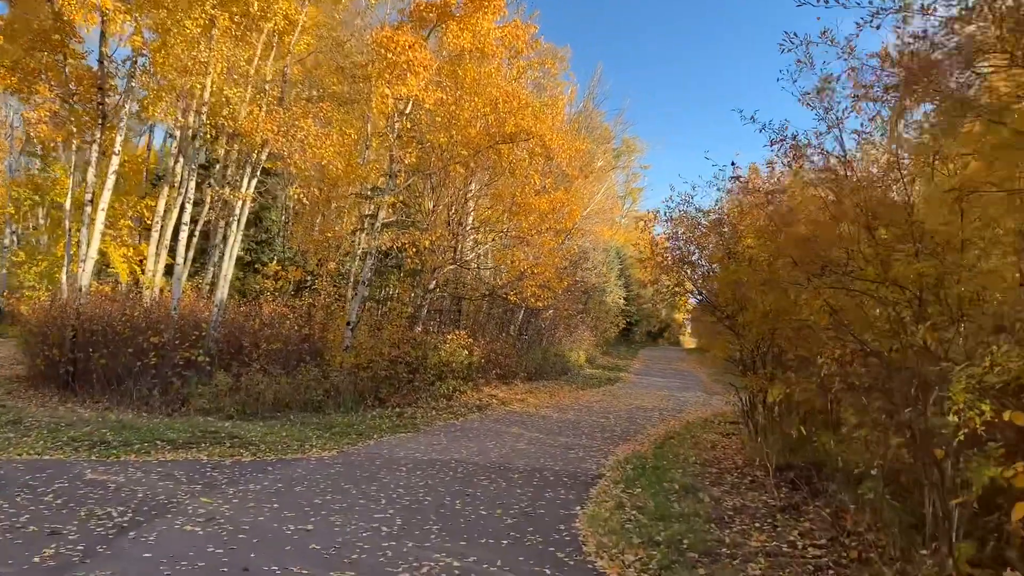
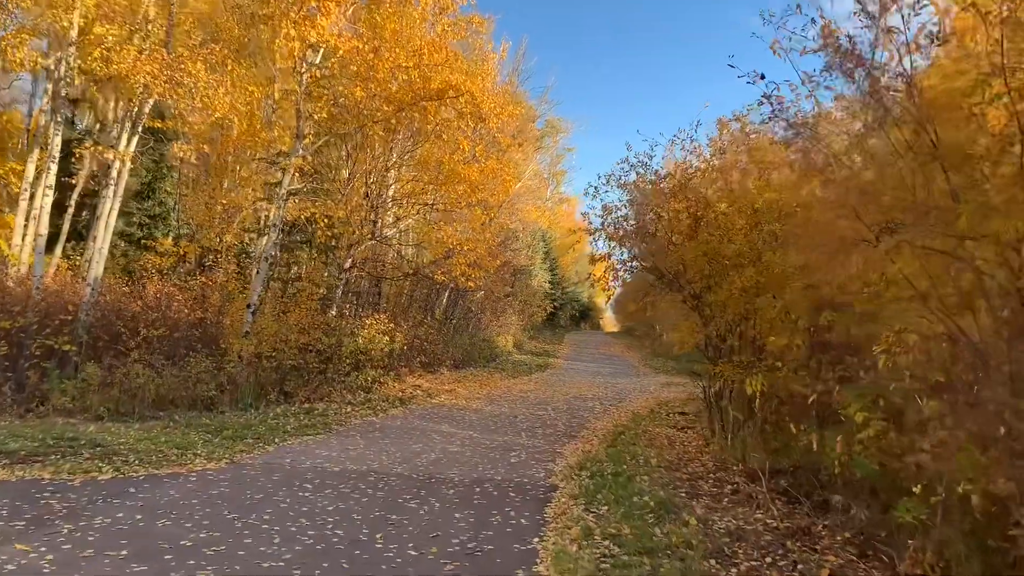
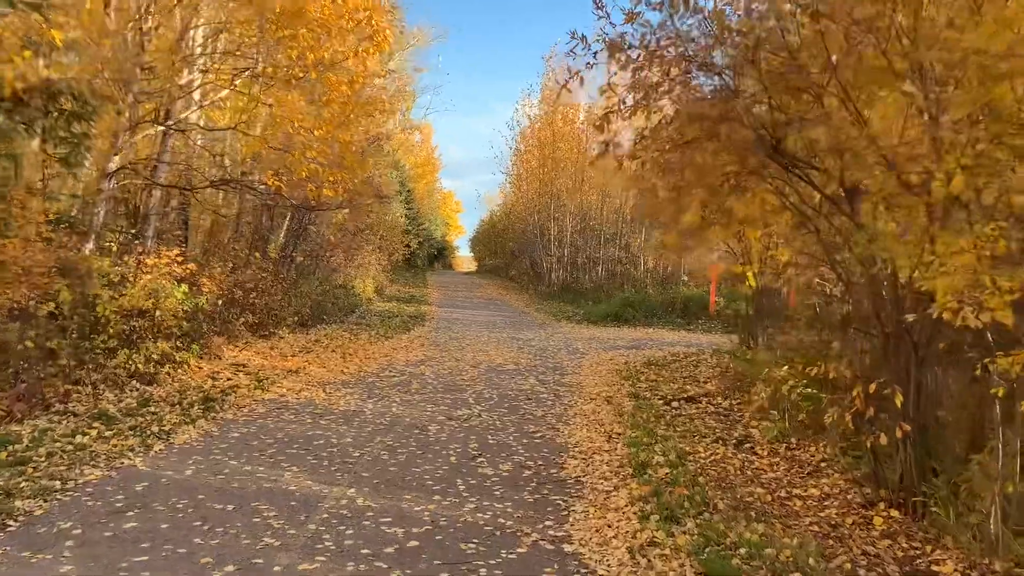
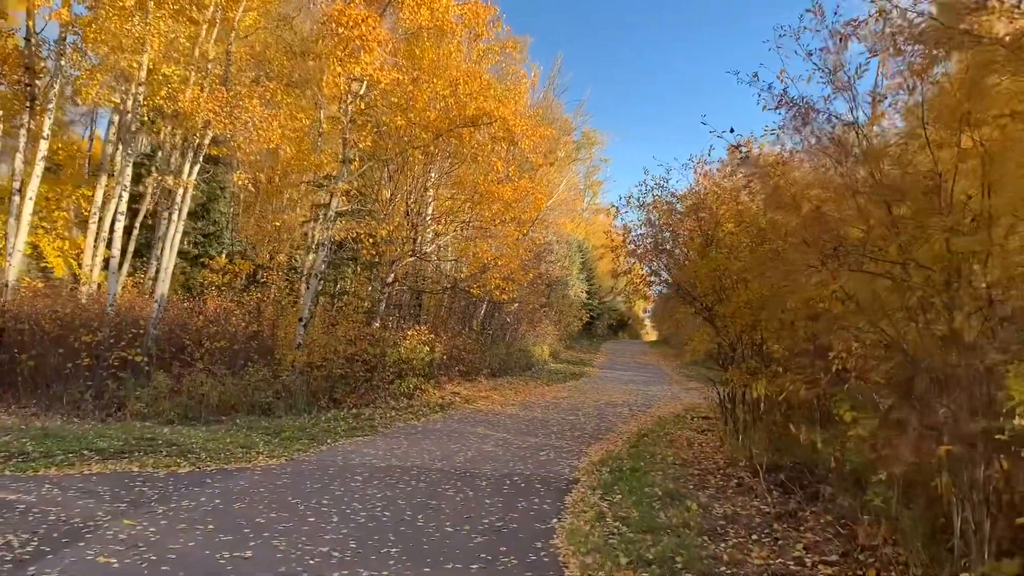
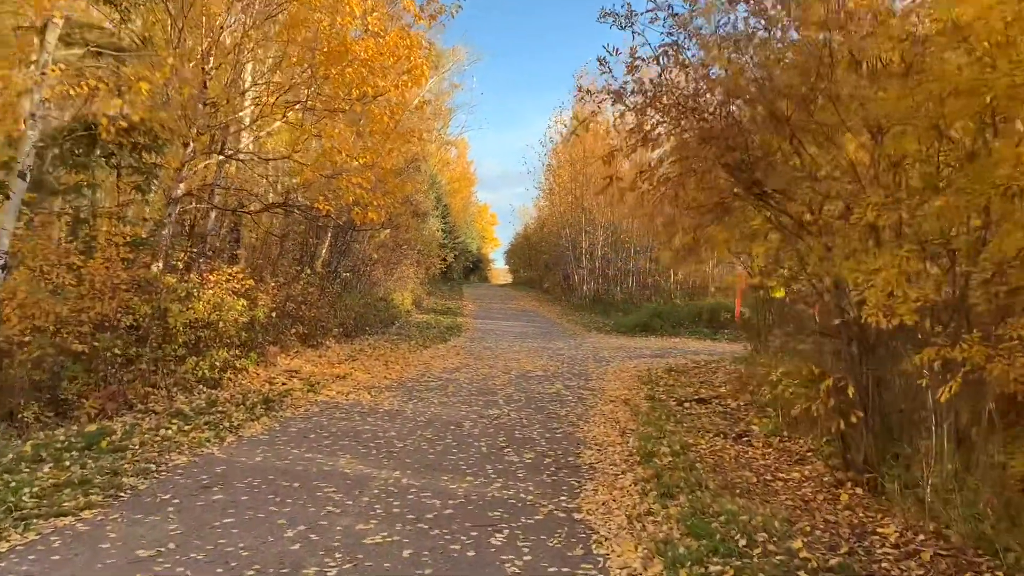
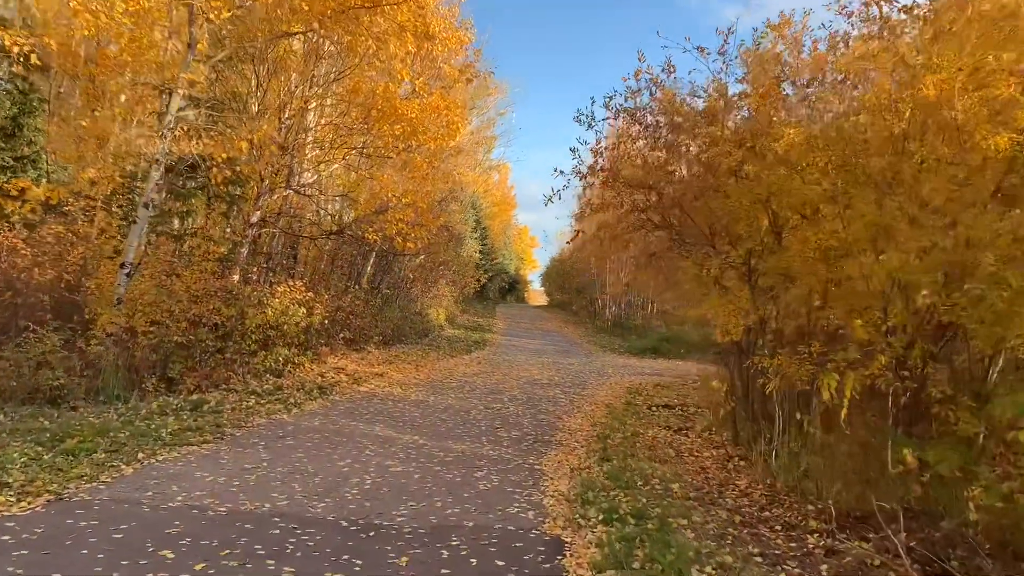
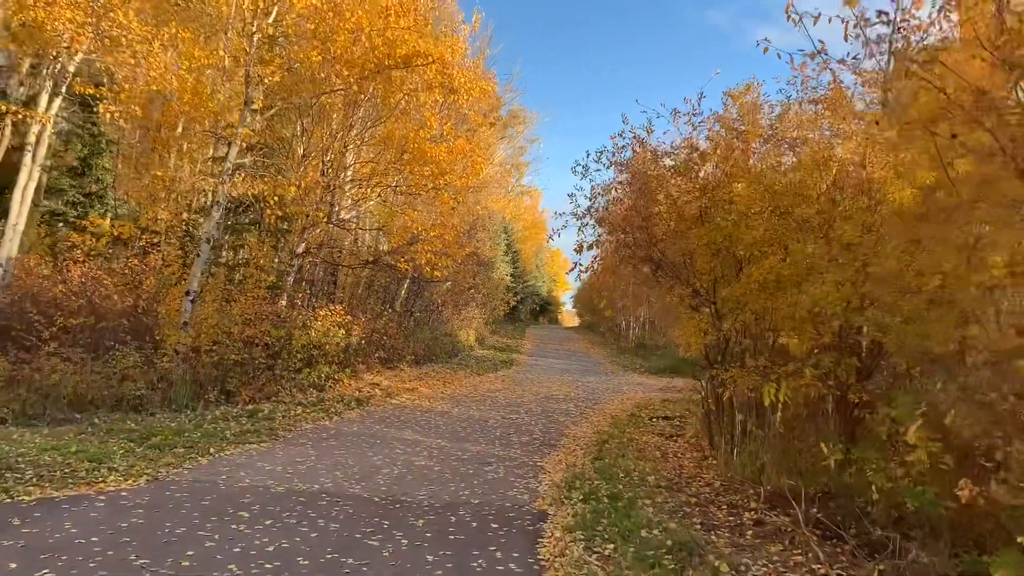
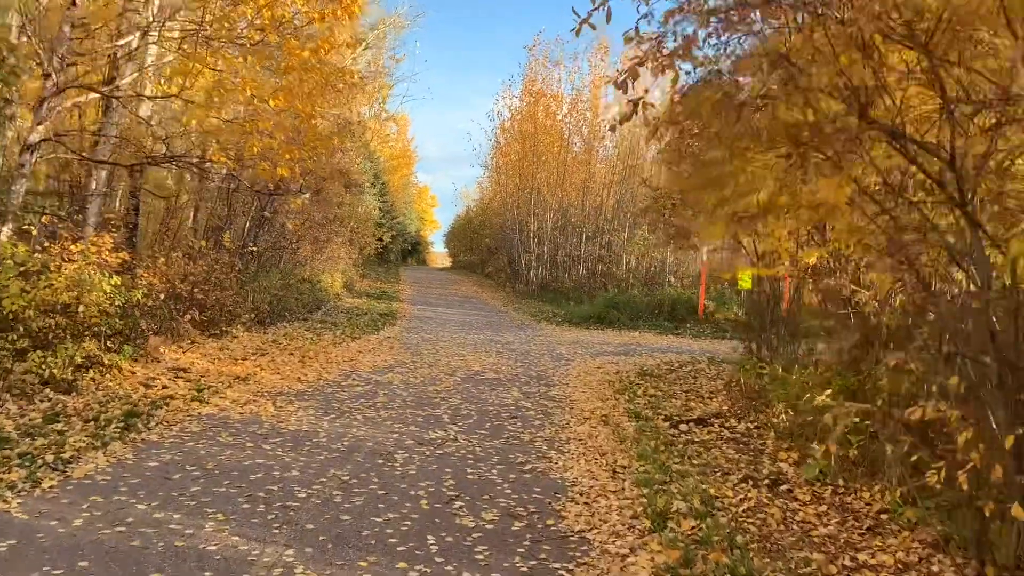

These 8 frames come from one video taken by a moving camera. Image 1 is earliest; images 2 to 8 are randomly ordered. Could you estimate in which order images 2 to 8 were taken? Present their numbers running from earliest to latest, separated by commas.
4, 2, 7, 6, 5, 3, 8
